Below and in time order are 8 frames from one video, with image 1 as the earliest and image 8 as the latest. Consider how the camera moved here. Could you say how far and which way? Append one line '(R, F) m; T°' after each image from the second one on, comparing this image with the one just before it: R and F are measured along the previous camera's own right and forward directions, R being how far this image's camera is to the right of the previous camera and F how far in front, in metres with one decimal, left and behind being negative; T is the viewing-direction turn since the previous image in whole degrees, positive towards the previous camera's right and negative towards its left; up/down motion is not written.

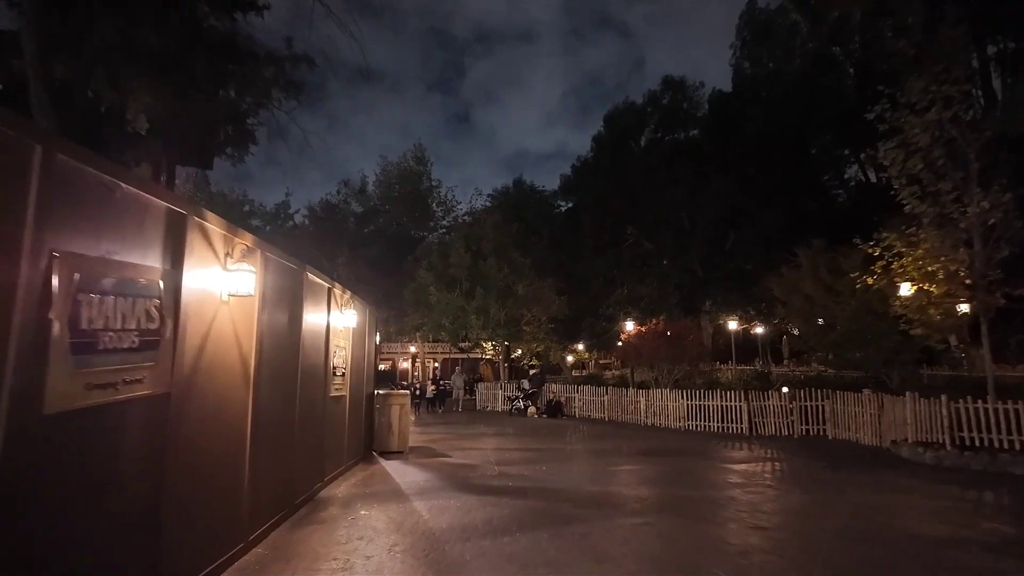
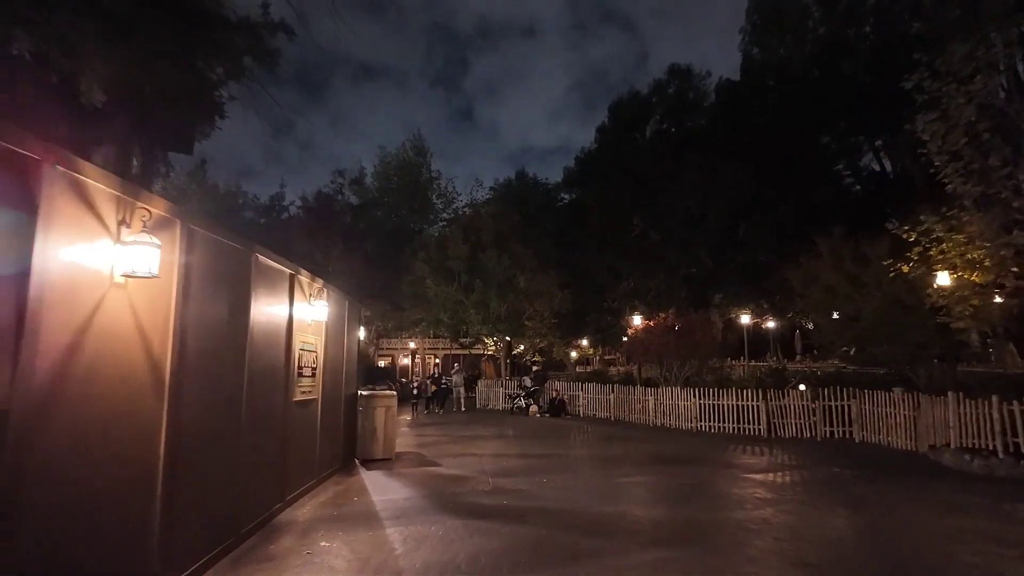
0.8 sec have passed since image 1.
(+0.1, +1.3) m; 0°
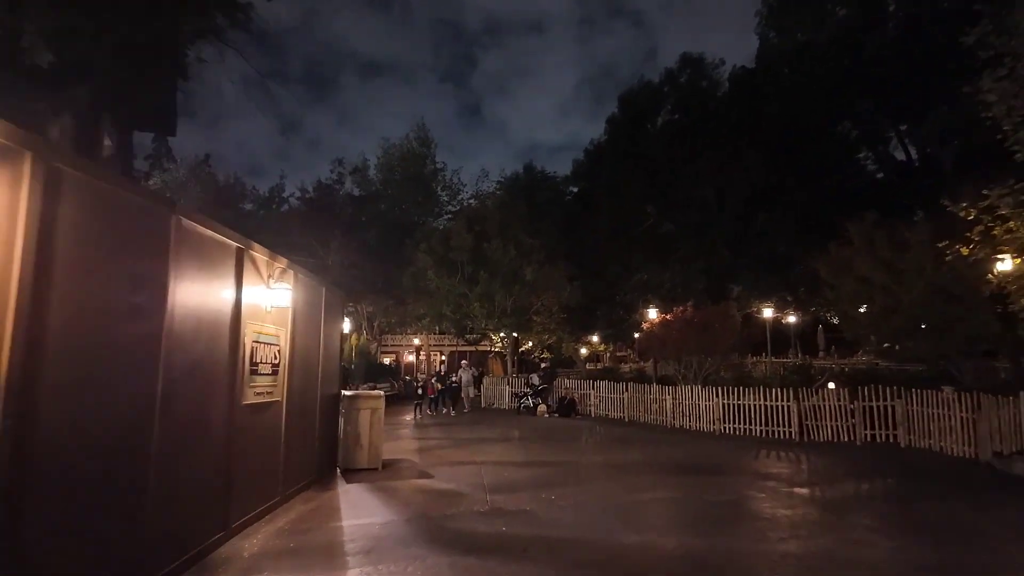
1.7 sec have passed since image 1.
(+0.1, +1.4) m; -1°
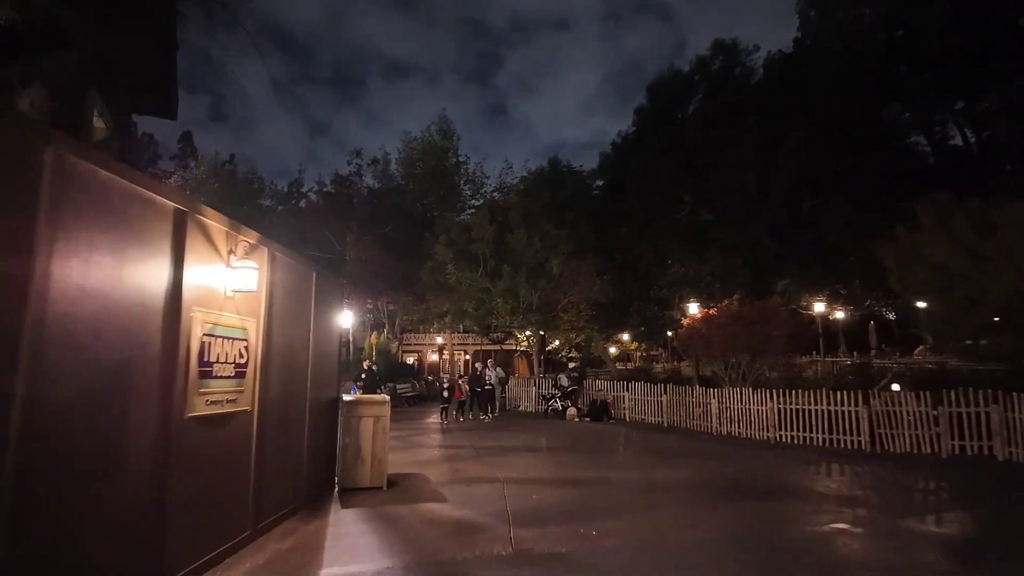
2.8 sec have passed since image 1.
(0.0, +1.6) m; -2°
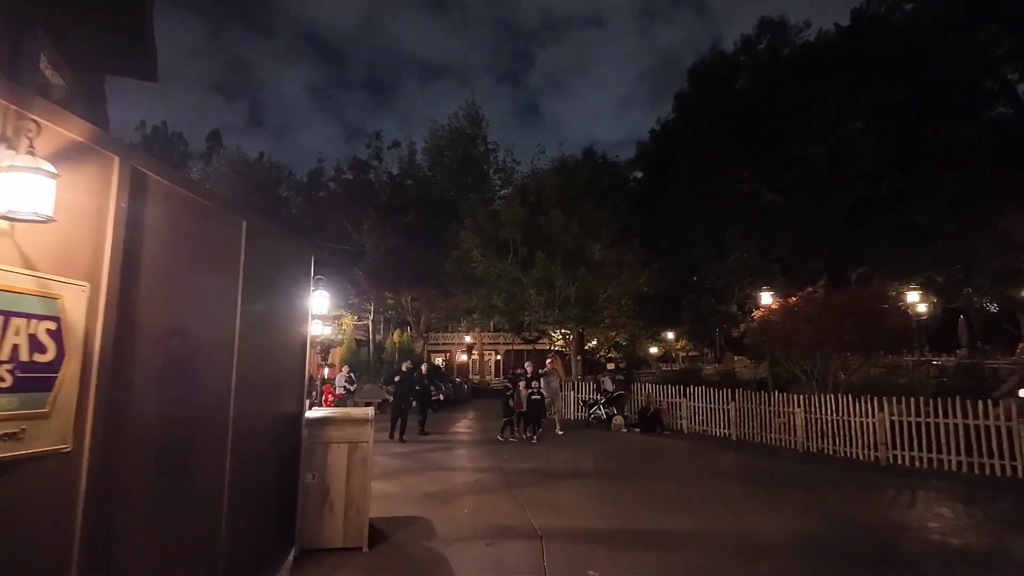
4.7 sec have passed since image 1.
(-0.1, +2.8) m; -3°
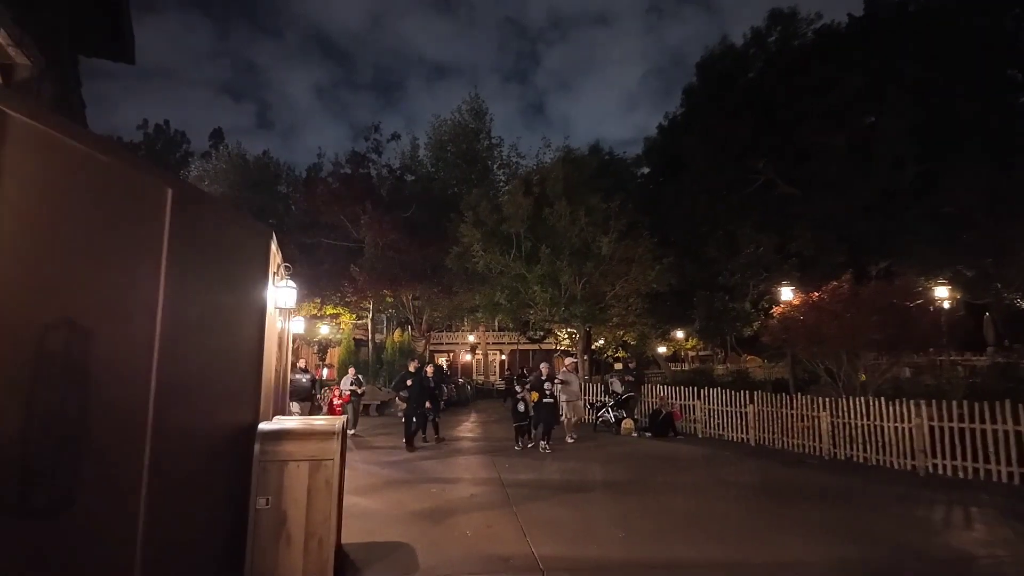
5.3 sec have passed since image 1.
(+0.1, +1.0) m; -1°
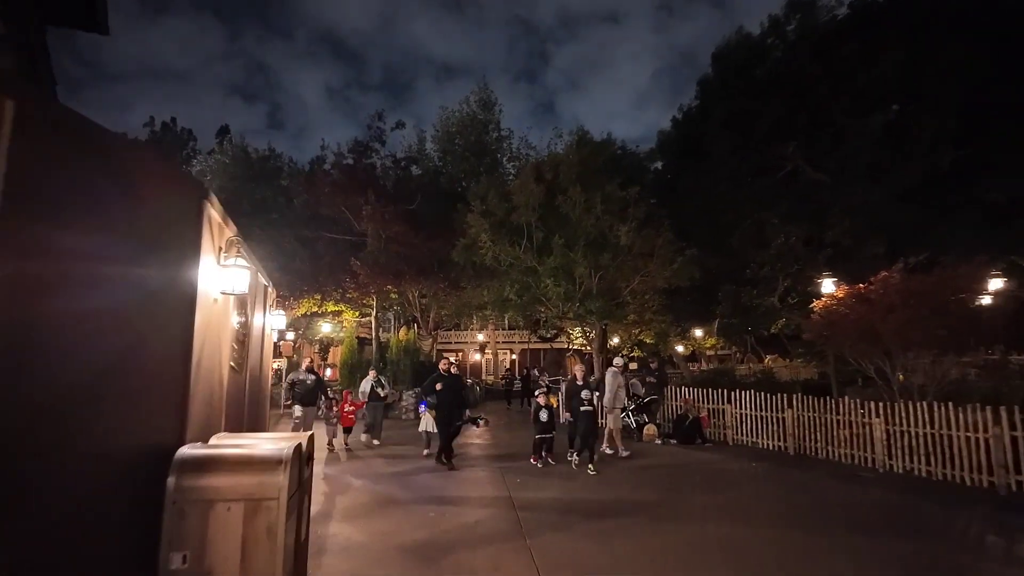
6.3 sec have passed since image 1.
(0.0, +1.4) m; -1°
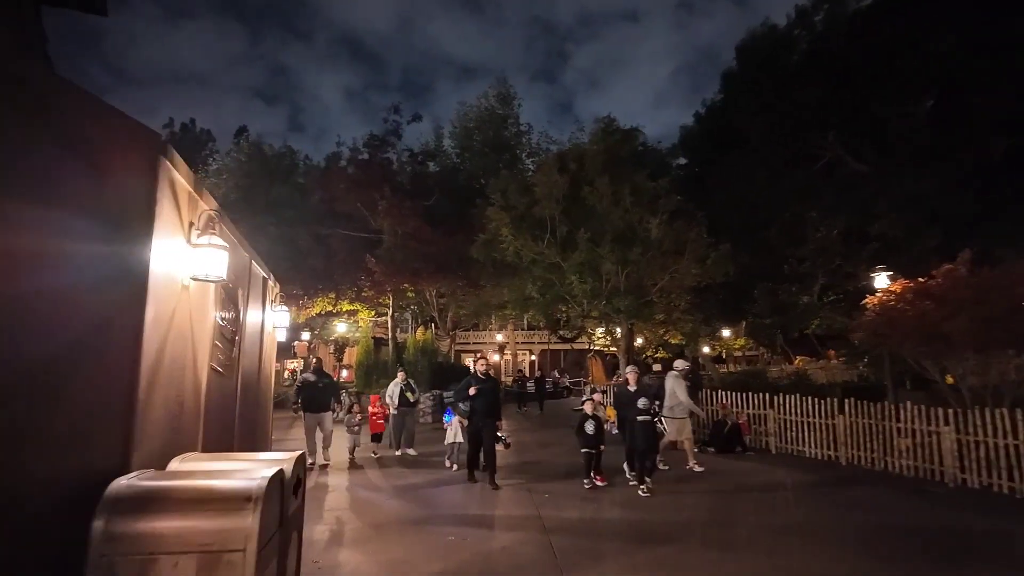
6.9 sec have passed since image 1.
(-0.1, +1.0) m; -2°
